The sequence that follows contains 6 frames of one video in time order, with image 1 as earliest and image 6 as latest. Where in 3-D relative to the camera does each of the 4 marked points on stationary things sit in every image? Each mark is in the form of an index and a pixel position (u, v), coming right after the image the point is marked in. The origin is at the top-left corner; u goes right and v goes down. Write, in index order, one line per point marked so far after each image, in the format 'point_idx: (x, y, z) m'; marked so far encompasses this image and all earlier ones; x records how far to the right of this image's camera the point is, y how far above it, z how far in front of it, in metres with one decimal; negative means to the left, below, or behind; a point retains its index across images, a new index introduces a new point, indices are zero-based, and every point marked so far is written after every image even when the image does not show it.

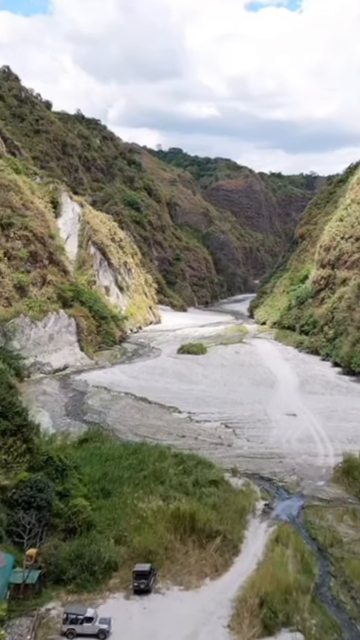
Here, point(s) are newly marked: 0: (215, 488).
0: (+1.0, -4.9, +17.7) m
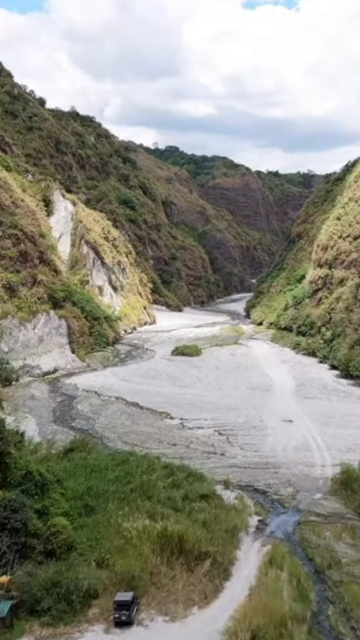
0: (+0.7, -5.0, +16.7) m
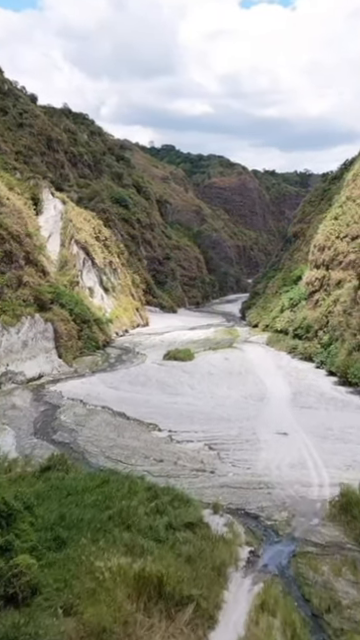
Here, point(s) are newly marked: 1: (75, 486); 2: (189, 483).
0: (+0.3, -5.3, +15.1) m
1: (-3.0, -4.8, +17.6) m
2: (+0.3, -5.3, +19.7) m
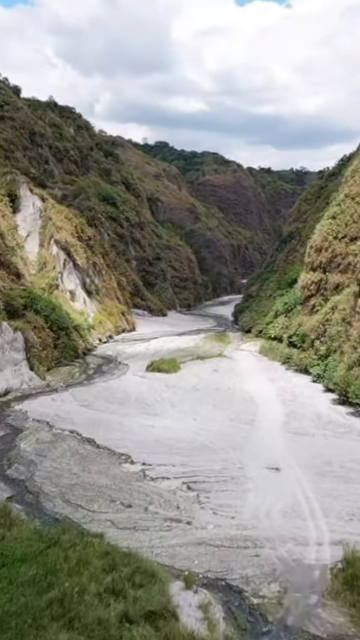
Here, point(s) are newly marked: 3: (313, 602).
0: (-0.5, -5.9, +11.6) m
1: (-3.9, -5.4, +14.1) m
2: (-0.5, -5.8, +16.2) m
3: (+2.9, -6.2, +13.4) m
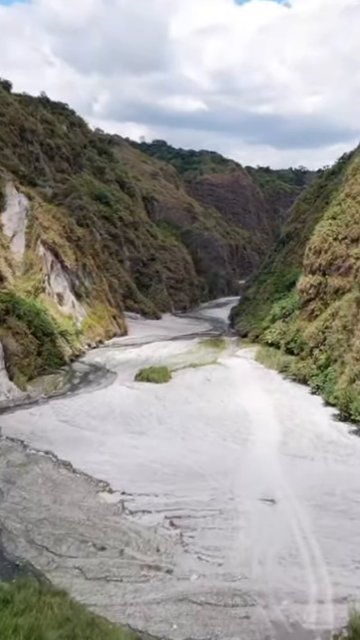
0: (-1.0, -6.3, +9.3) m
1: (-4.4, -5.8, +11.8) m
2: (-1.1, -6.2, +13.9) m
3: (+2.4, -6.6, +11.1) m
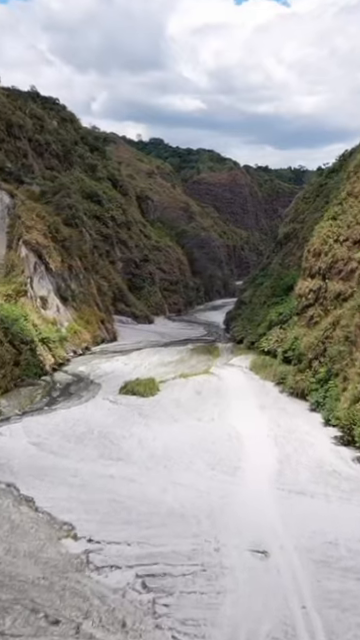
0: (-1.7, -6.8, +6.3) m
1: (-5.0, -6.2, +8.8) m
2: (-1.7, -6.7, +11.0) m
3: (+1.8, -7.1, +8.2) m
